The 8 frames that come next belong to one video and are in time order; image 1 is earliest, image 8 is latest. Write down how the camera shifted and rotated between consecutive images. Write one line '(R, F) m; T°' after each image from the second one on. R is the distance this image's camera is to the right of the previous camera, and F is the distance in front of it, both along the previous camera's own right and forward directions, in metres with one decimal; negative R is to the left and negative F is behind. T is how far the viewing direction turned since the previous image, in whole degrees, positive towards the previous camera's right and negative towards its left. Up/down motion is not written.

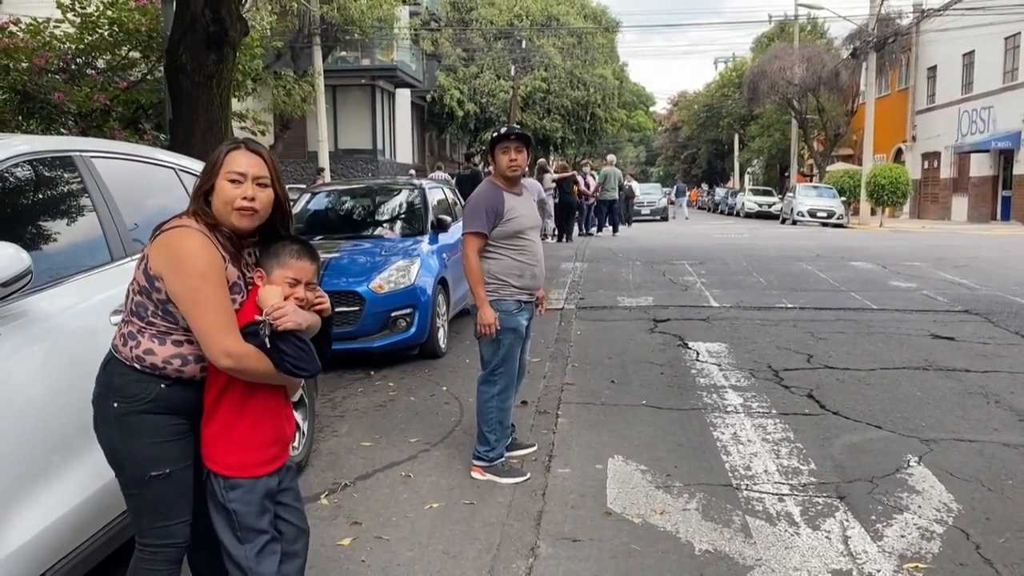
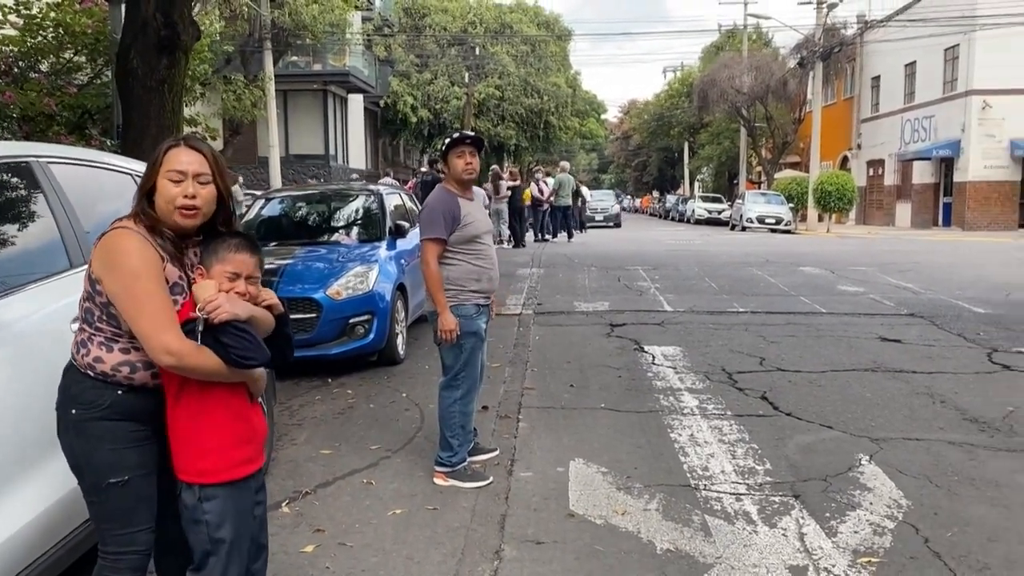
(0.0, 0.0) m; +3°
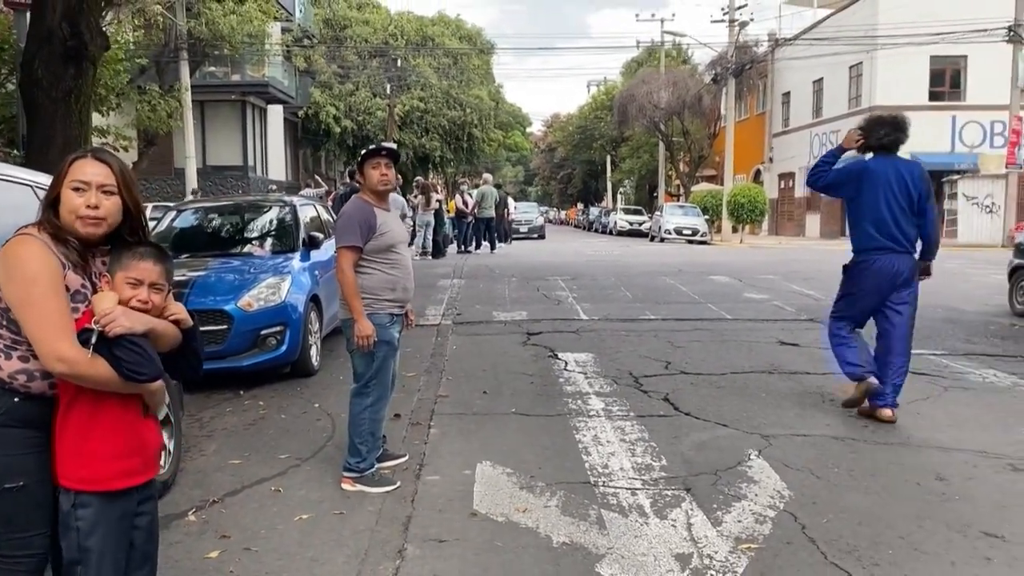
(+0.1, -0.2) m; +5°
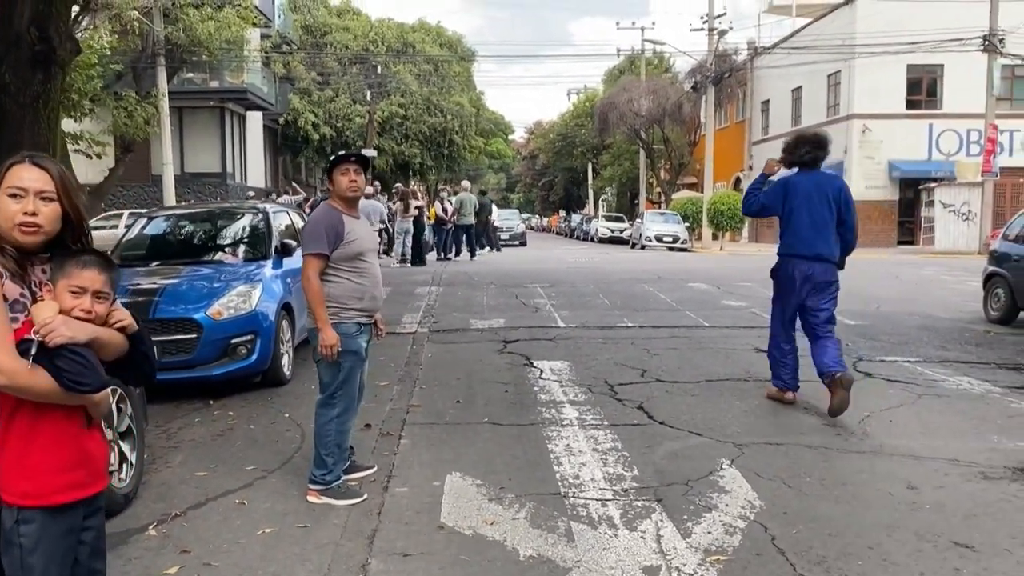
(+0.1, +0.1) m; +1°
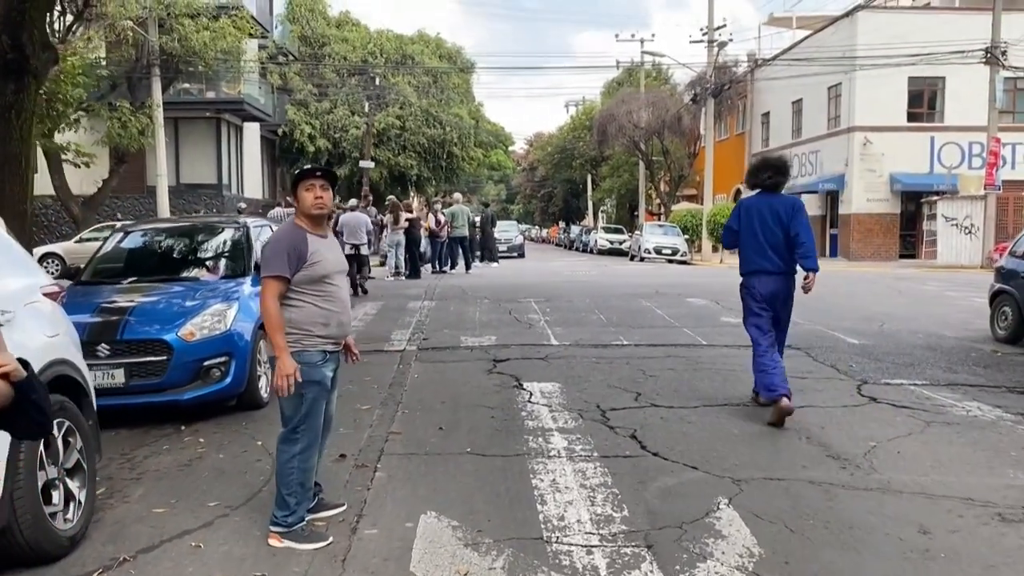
(+0.1, +0.3) m; 0°
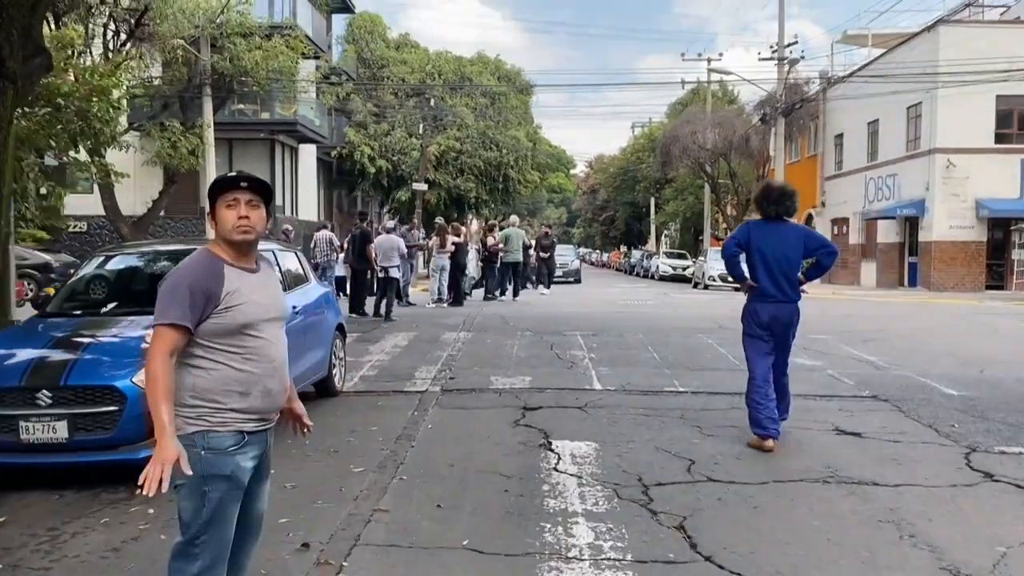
(+0.3, +1.2) m; -4°
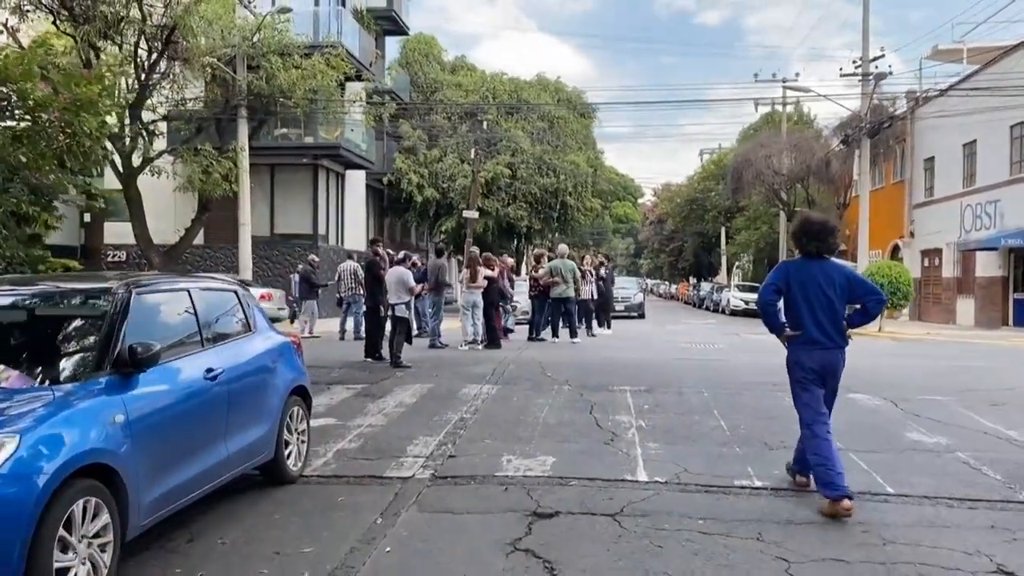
(+0.4, +2.3) m; -4°
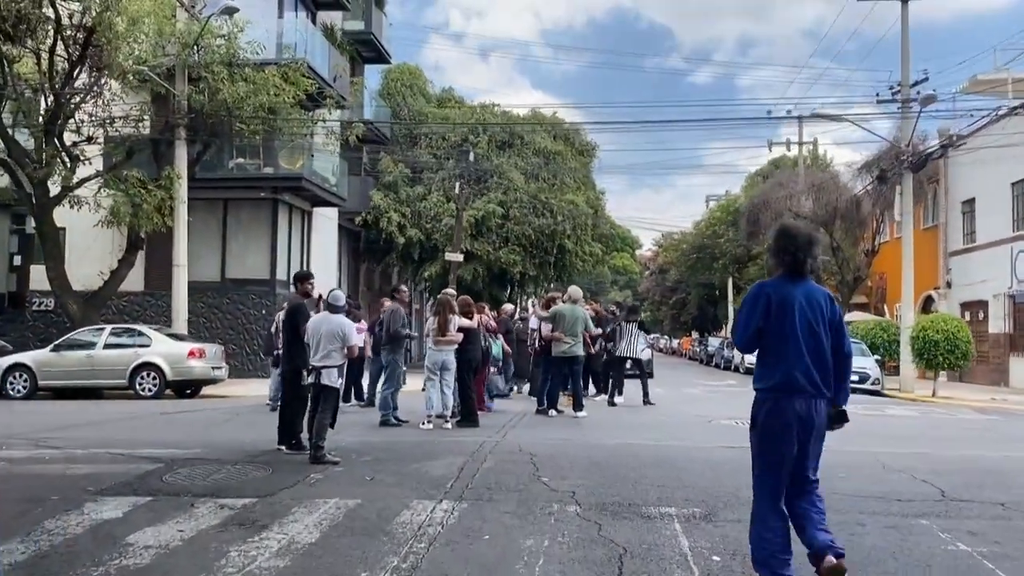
(+0.2, +4.0) m; 0°
